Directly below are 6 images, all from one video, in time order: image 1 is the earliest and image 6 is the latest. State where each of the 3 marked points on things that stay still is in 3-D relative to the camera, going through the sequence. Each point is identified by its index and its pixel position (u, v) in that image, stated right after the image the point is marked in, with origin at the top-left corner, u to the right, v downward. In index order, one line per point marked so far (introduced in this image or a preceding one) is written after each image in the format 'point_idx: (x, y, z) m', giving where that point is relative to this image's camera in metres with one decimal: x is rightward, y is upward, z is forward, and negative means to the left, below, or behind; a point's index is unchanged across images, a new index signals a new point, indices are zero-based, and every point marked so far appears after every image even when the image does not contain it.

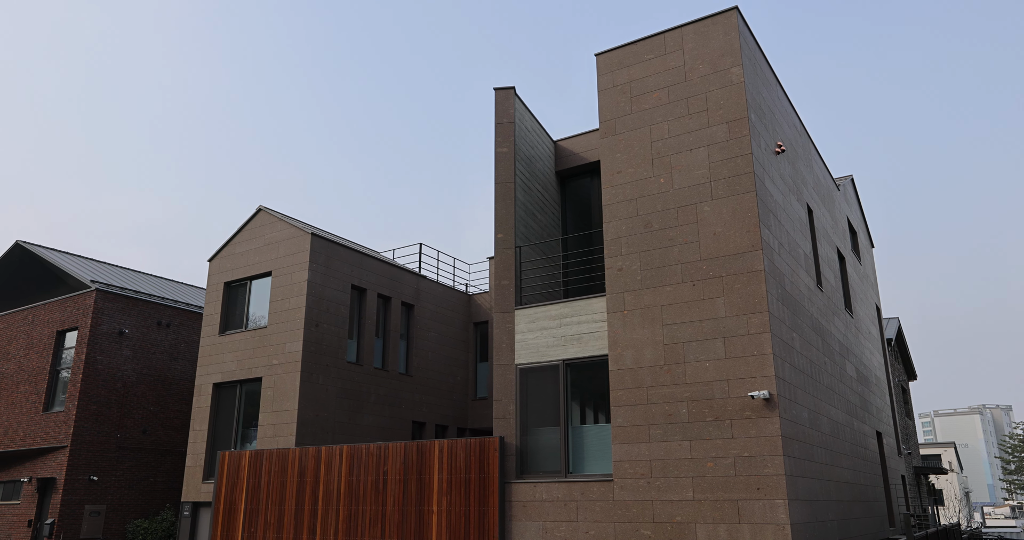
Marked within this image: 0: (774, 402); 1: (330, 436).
0: (+3.1, -1.5, +8.3) m
1: (-4.0, -3.7, +15.7) m
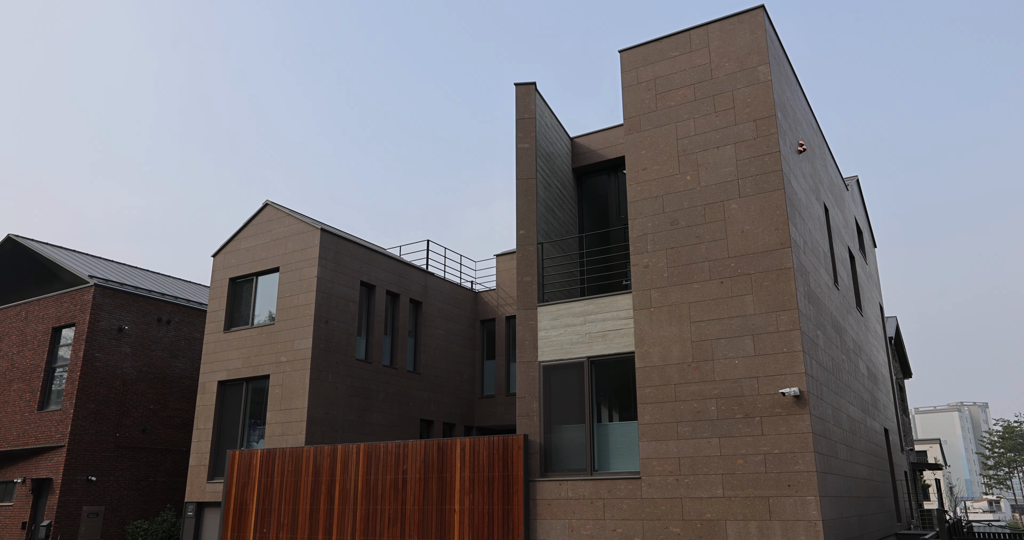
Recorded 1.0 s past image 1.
0: (+3.4, -1.5, +8.3) m
1: (-3.8, -3.6, +15.6) m
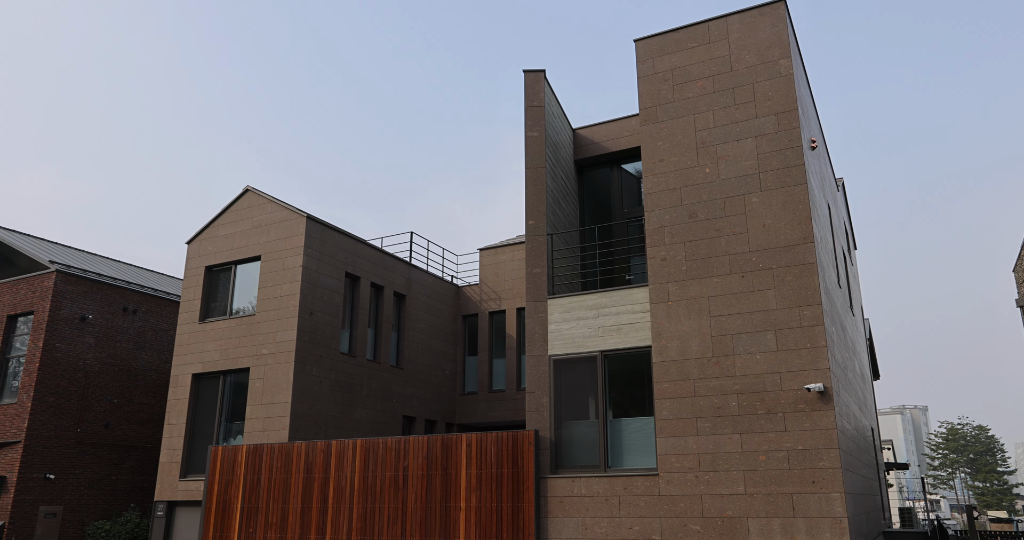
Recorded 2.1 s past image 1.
0: (+3.7, -1.4, +8.2) m
1: (-4.0, -3.4, +15.0) m
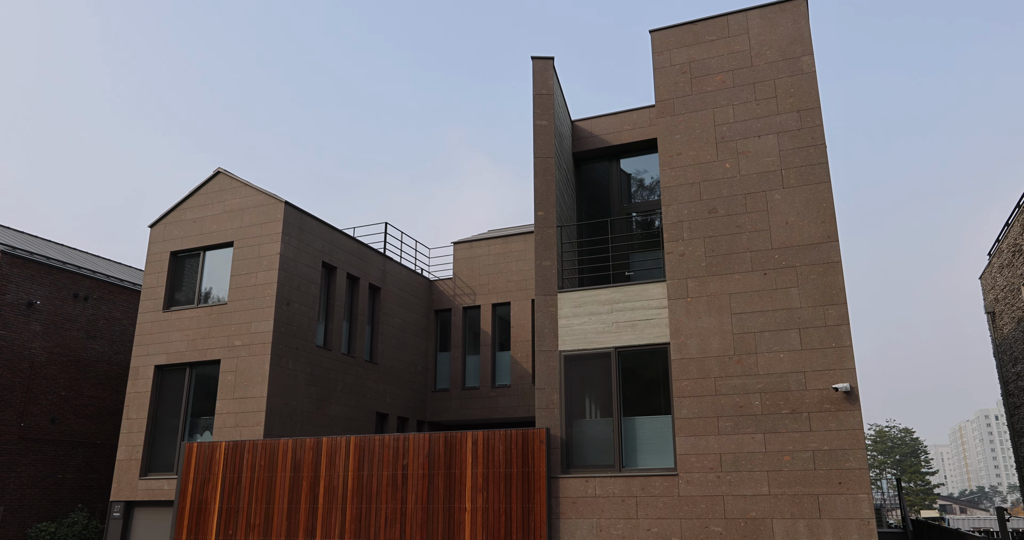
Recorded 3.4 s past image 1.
0: (+3.9, -1.4, +8.1) m
1: (-4.3, -3.1, +14.3) m
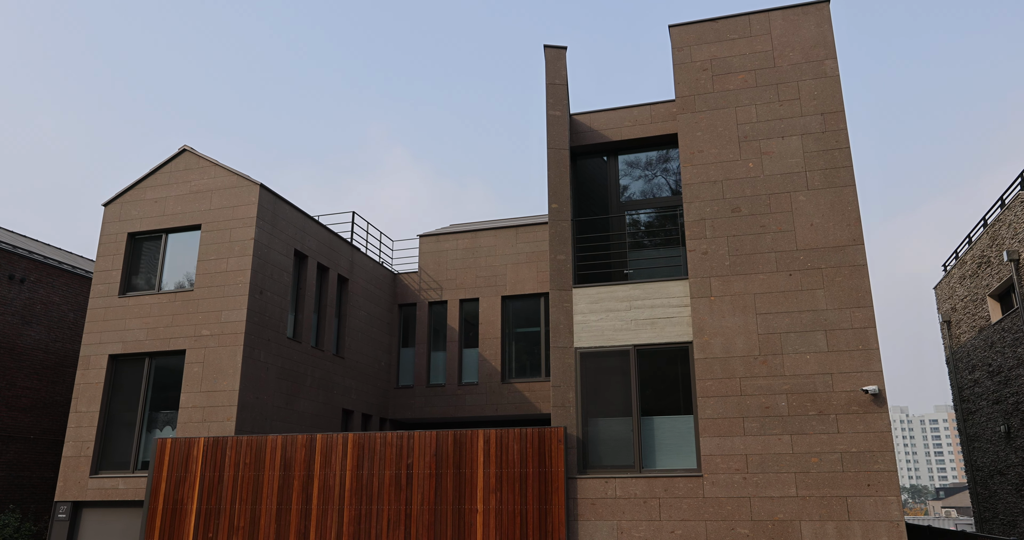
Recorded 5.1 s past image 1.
0: (+4.3, -1.5, +8.2) m
1: (-4.6, -2.9, +13.5) m
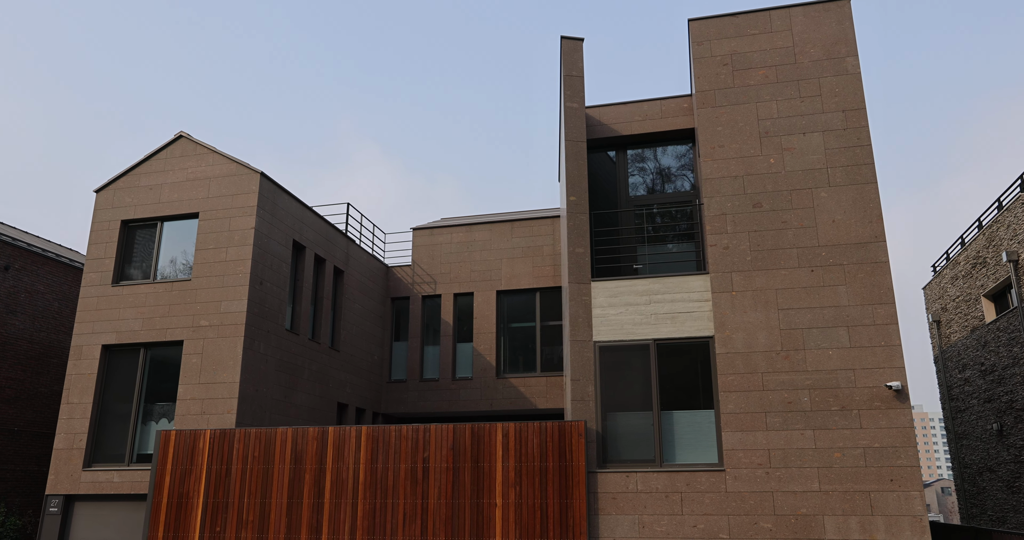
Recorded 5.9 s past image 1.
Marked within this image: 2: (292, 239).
0: (+4.6, -1.4, +8.3) m
1: (-4.5, -2.7, +13.2) m
2: (-4.6, +0.7, +14.9) m
